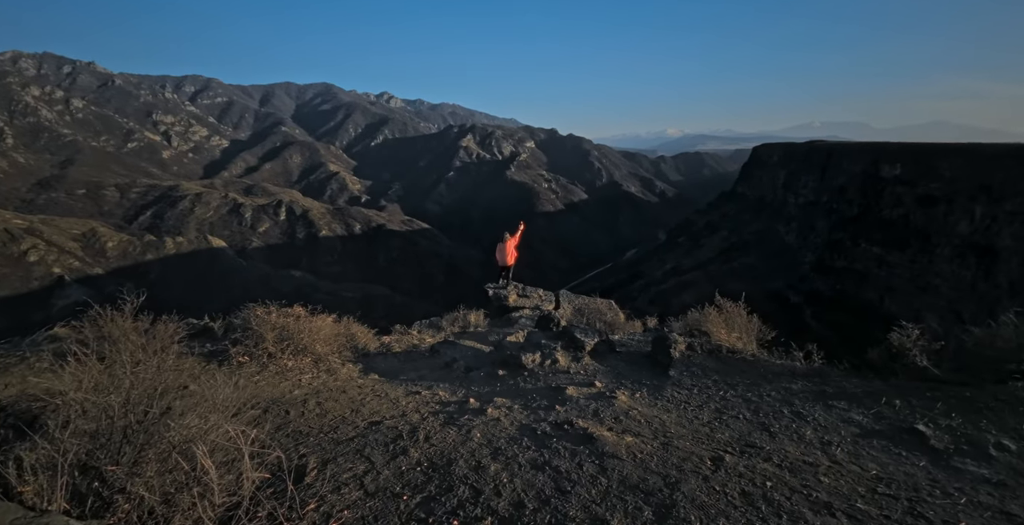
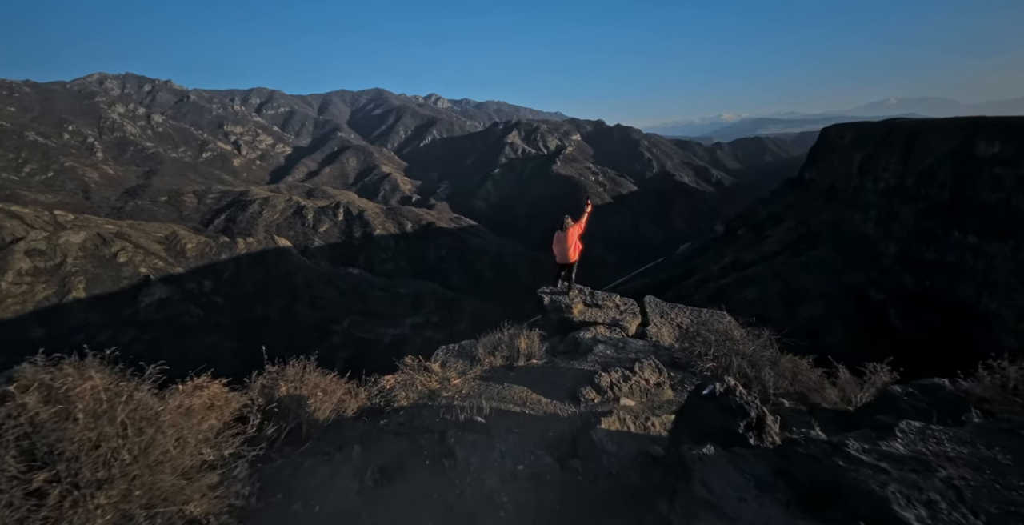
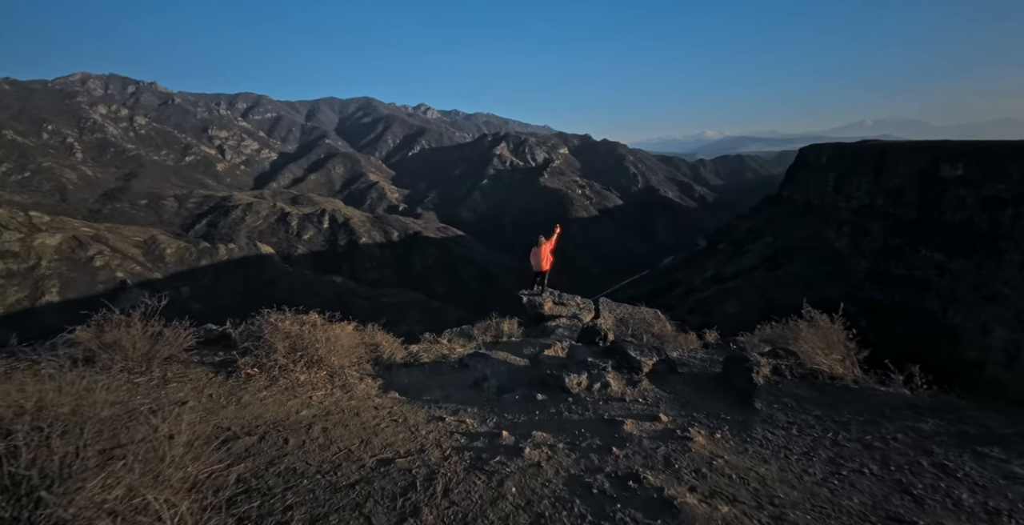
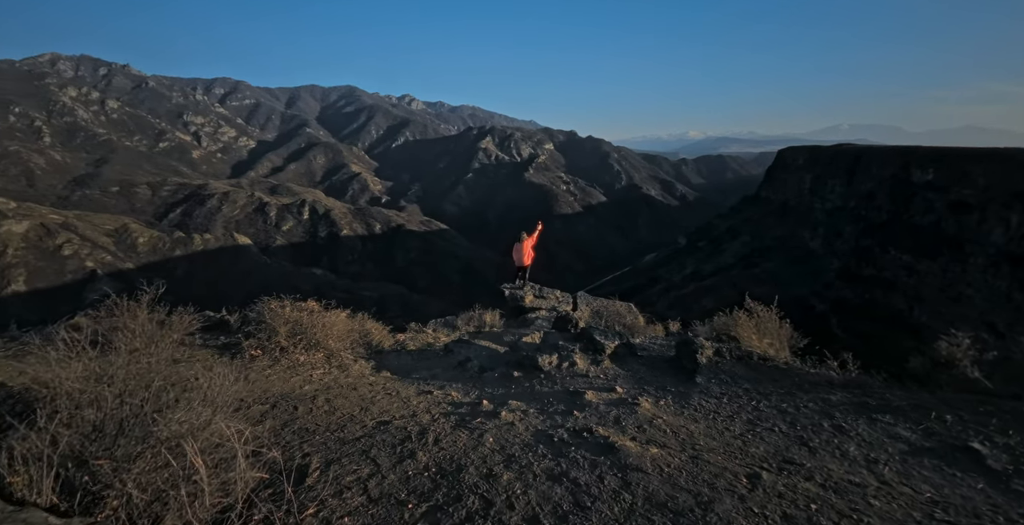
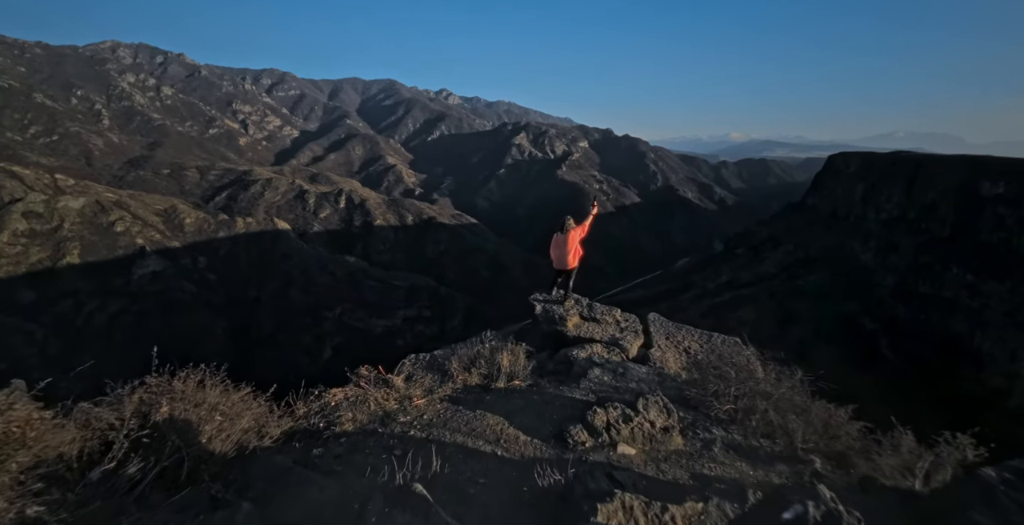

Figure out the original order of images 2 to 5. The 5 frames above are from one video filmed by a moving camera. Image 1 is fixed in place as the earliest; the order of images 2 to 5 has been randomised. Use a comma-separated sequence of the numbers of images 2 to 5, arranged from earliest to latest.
4, 3, 2, 5
